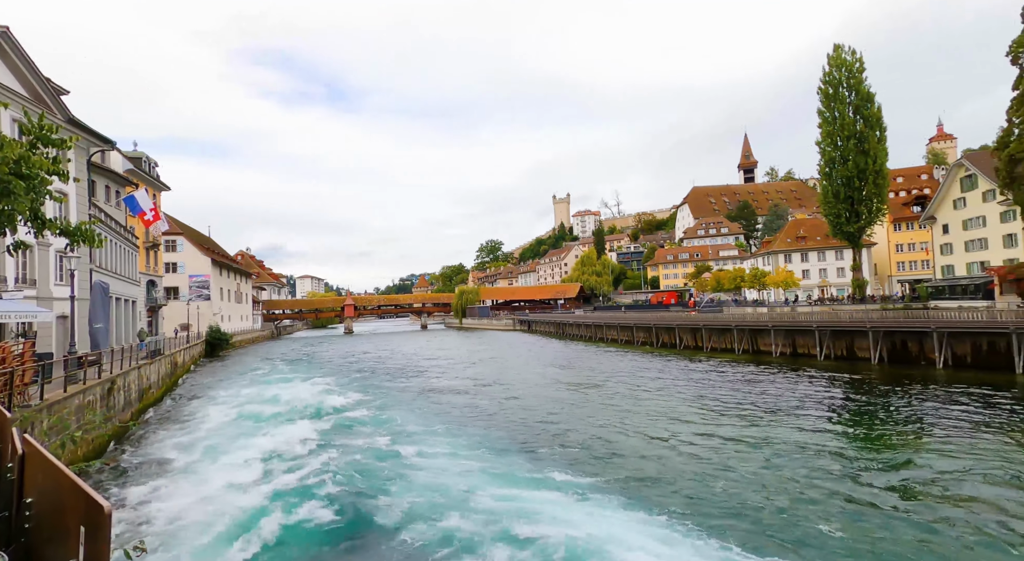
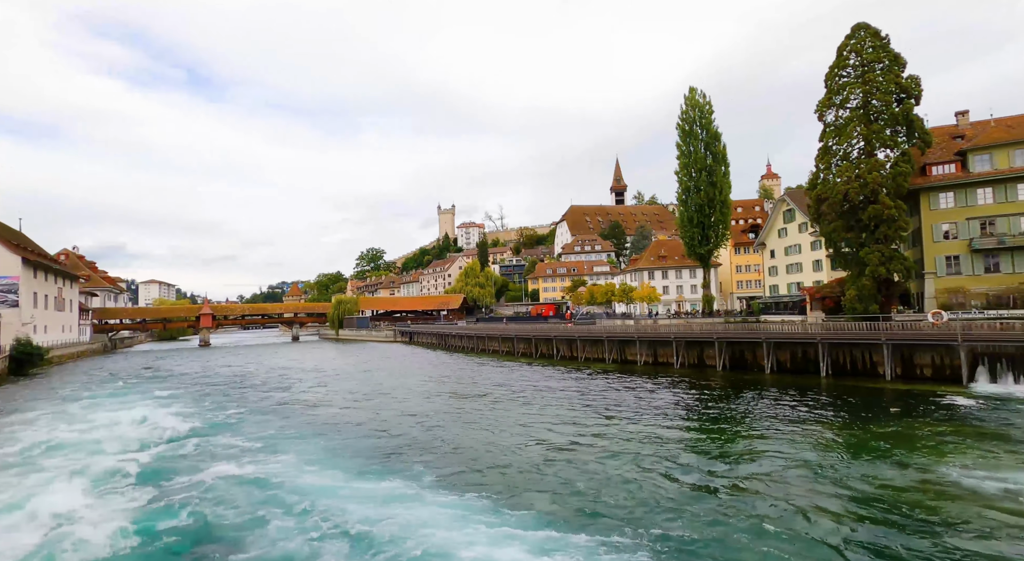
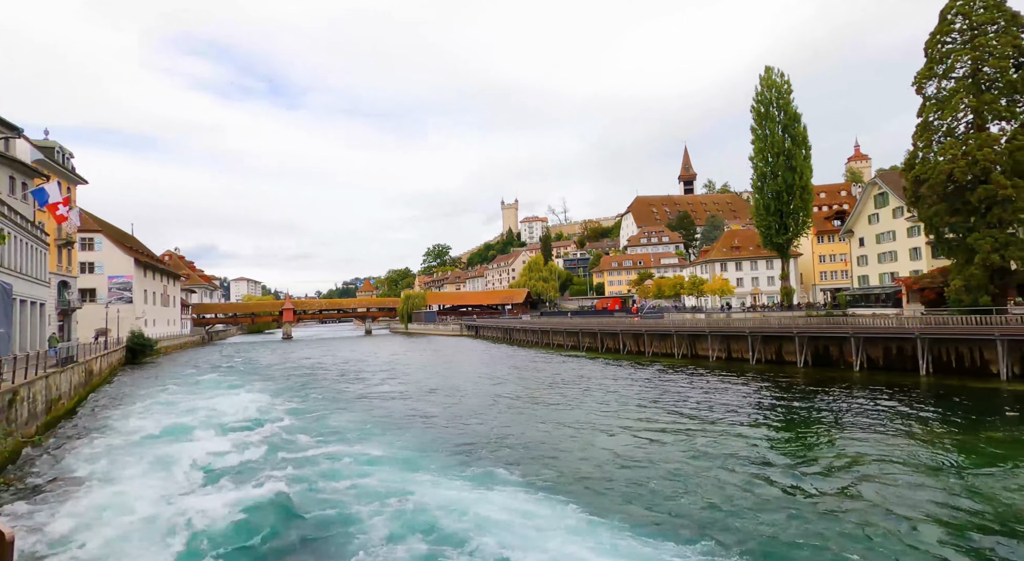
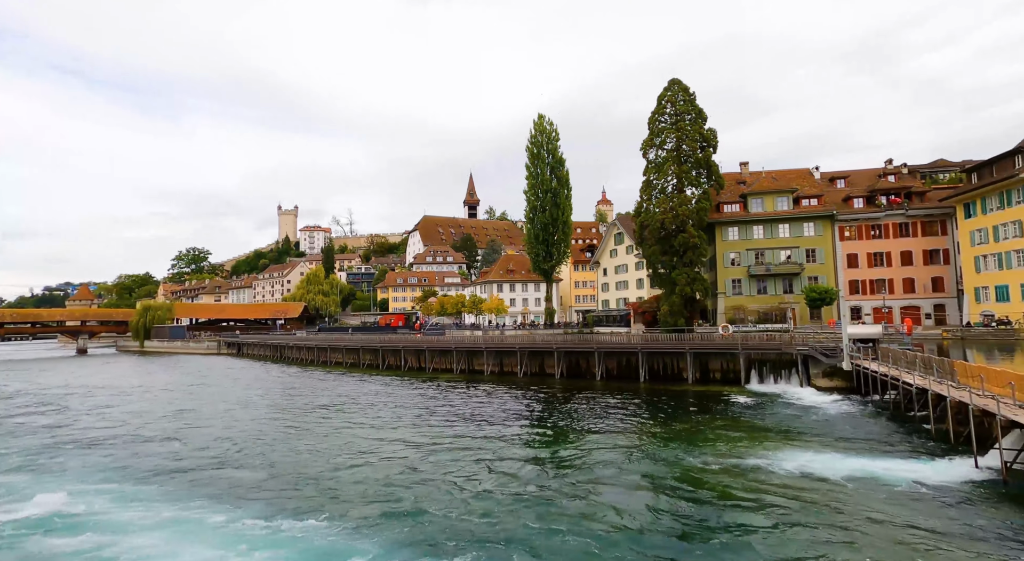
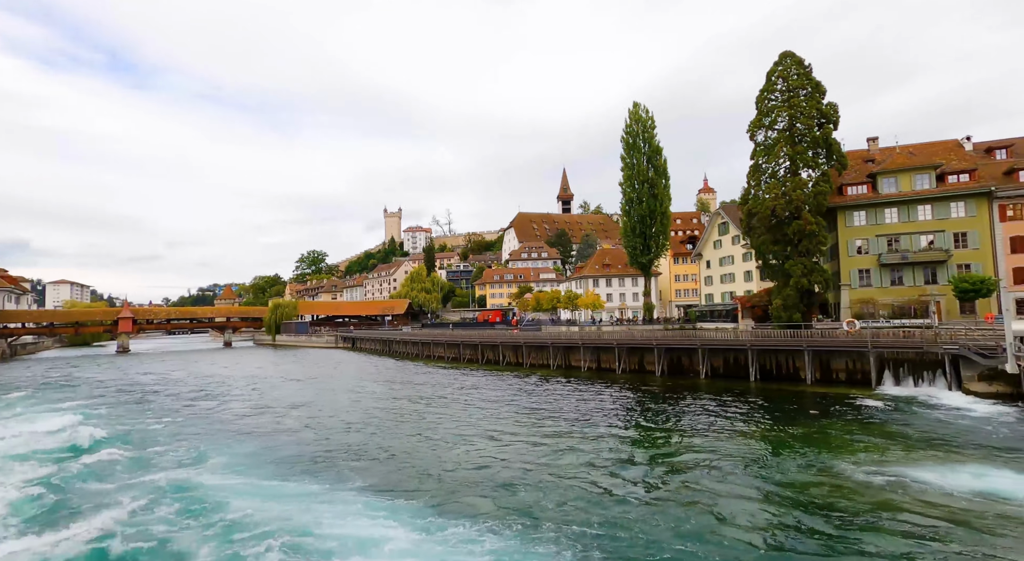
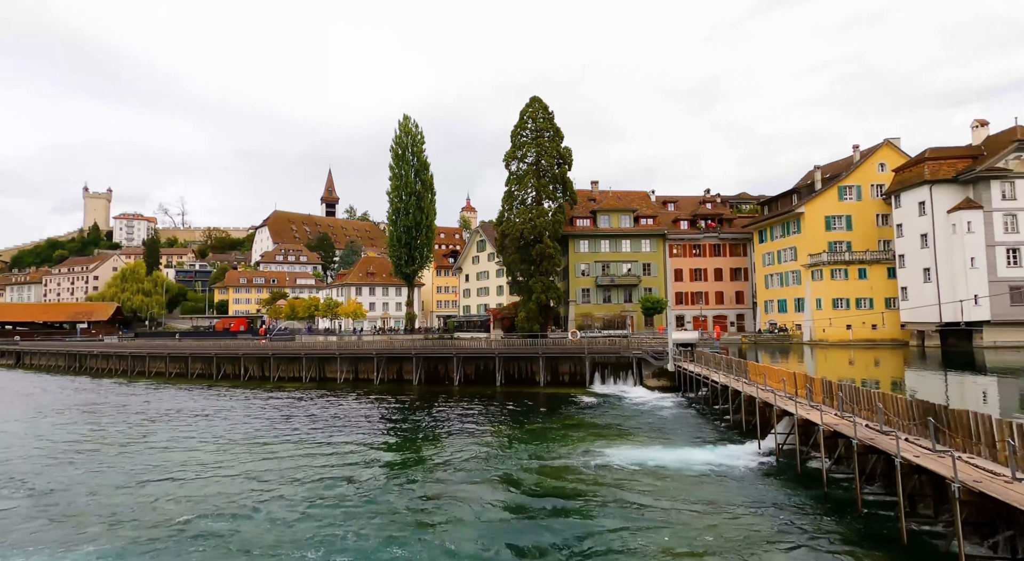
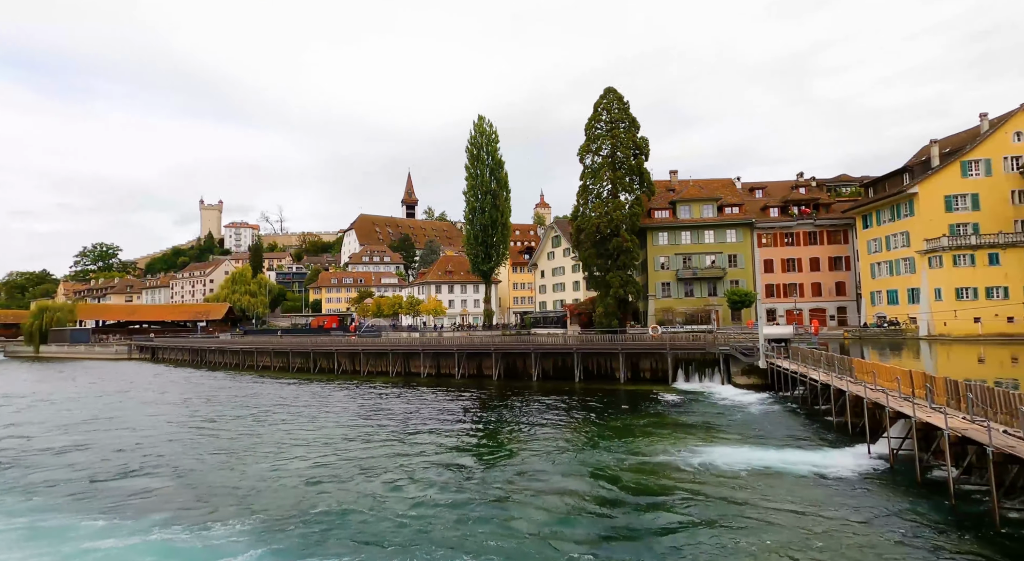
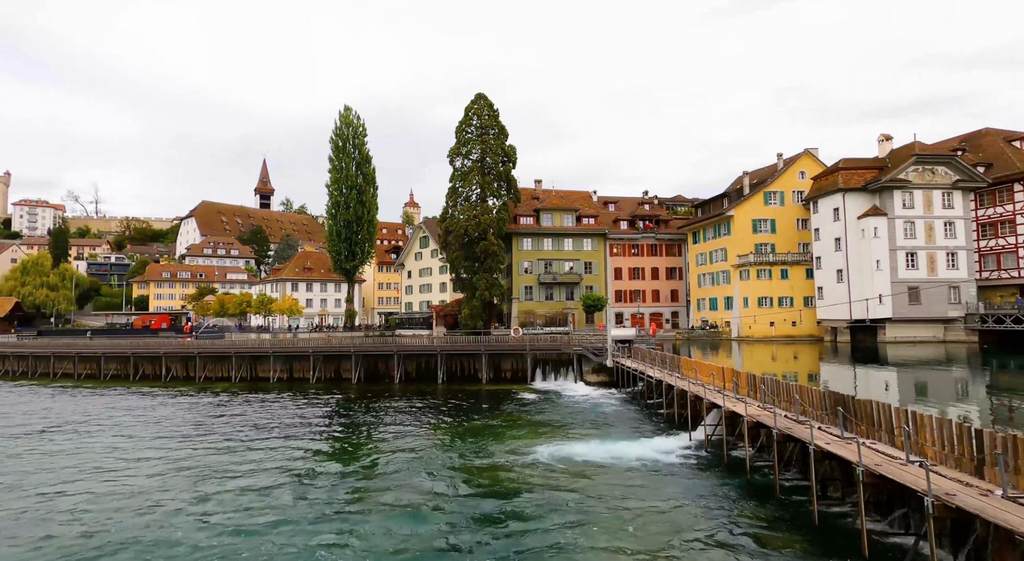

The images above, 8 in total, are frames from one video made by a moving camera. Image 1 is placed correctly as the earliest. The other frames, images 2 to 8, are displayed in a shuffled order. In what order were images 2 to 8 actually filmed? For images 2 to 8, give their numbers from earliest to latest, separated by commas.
3, 2, 5, 4, 7, 6, 8
